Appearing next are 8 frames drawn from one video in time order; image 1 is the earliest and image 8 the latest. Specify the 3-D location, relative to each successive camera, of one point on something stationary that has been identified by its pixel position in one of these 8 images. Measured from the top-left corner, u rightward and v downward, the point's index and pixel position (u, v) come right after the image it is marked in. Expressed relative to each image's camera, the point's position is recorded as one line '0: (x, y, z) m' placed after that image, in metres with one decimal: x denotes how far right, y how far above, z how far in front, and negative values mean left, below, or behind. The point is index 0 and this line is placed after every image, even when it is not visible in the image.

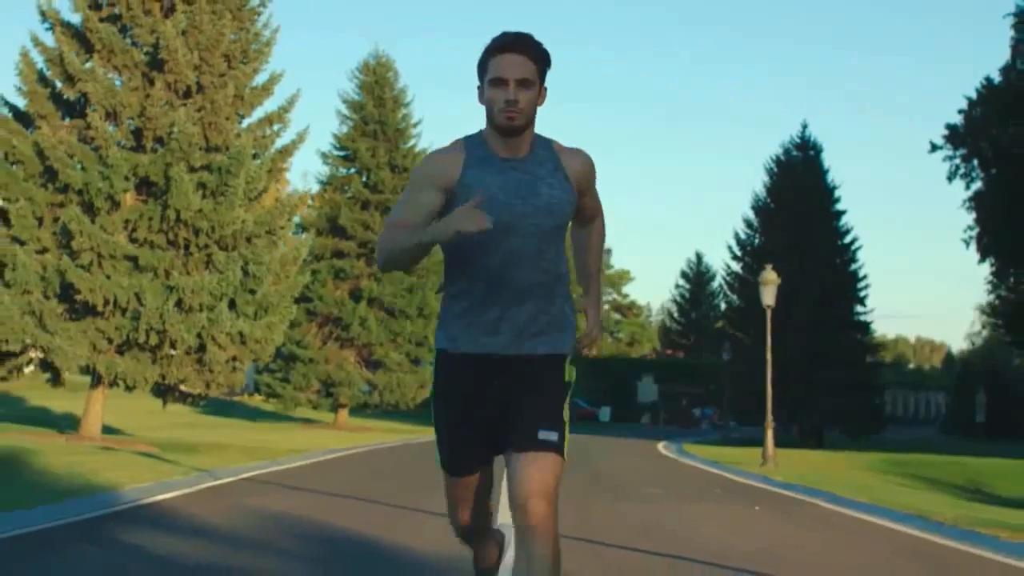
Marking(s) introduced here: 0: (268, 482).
0: (-3.0, -2.4, +17.3) m
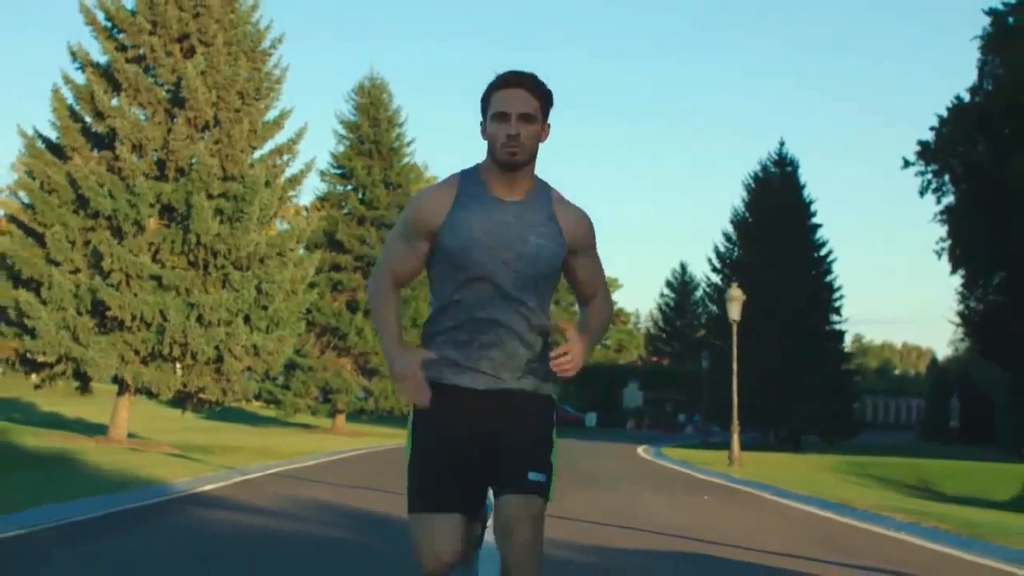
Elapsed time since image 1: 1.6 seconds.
0: (-3.2, -2.8, +20.1) m
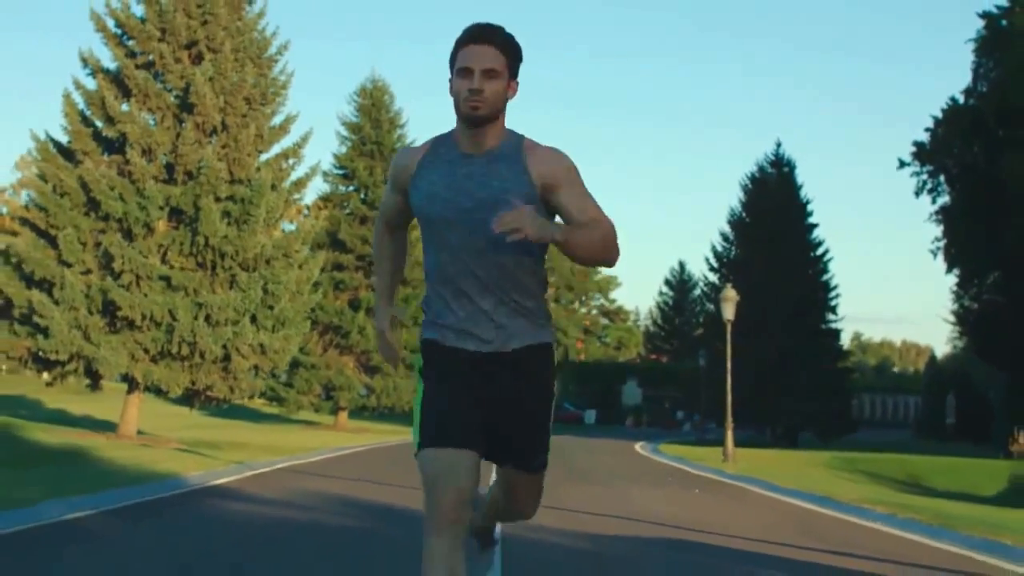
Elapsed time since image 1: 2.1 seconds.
0: (-3.2, -2.8, +20.9) m
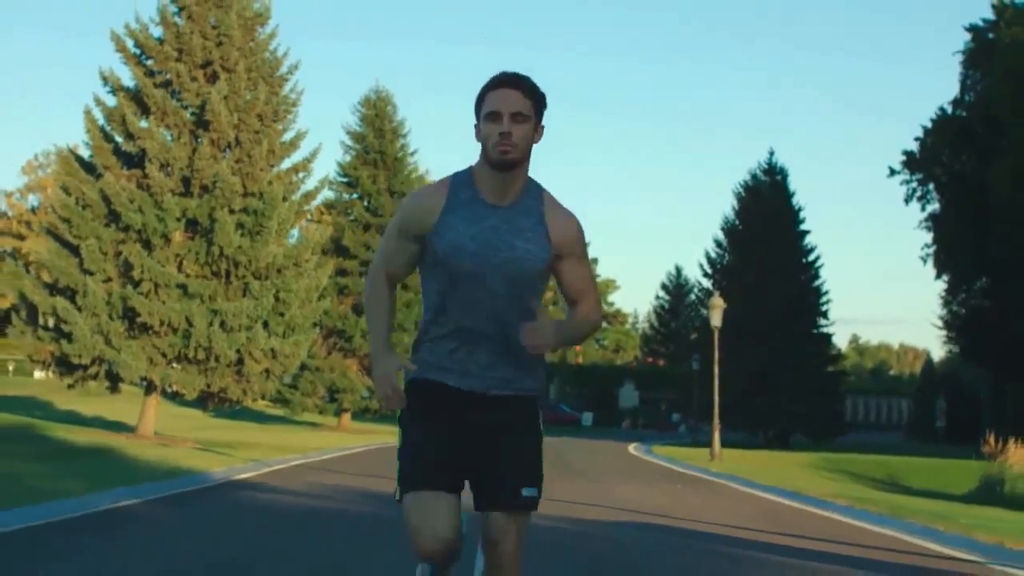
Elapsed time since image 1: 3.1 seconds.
0: (-3.3, -3.0, +22.6) m
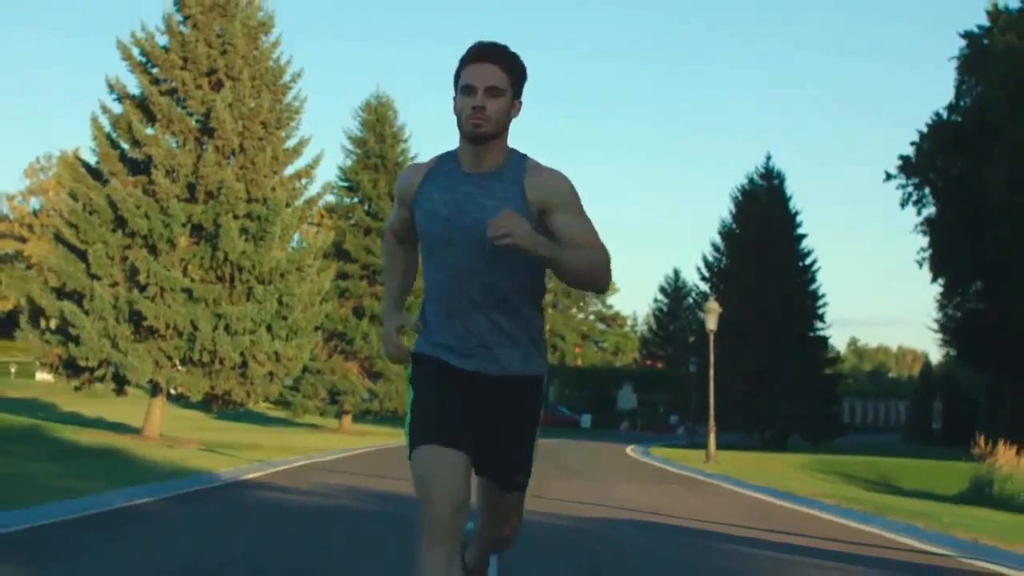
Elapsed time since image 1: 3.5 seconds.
0: (-3.3, -3.1, +23.2) m
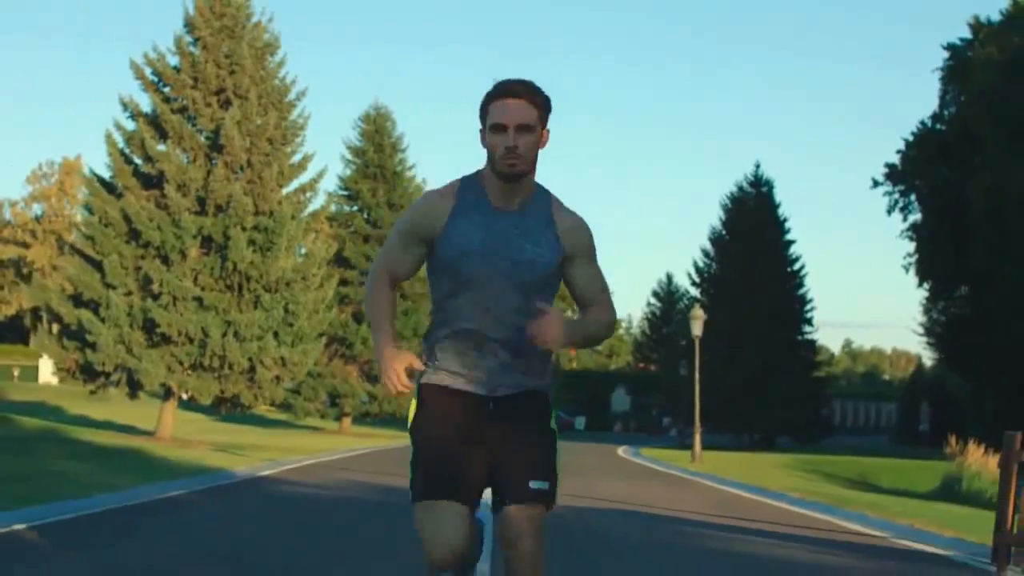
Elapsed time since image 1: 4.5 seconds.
0: (-3.4, -3.2, +24.9) m
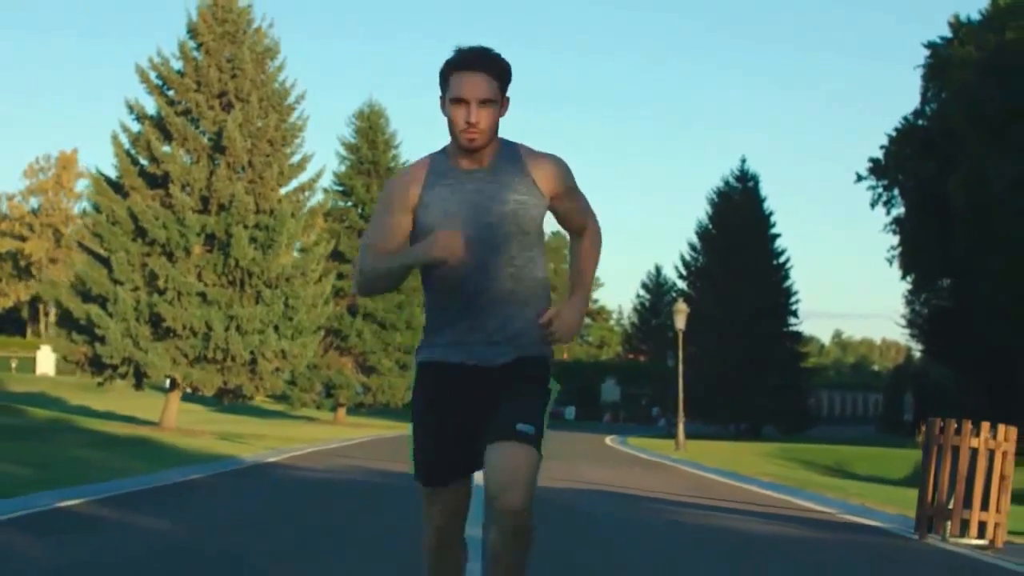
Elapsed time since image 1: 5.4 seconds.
0: (-3.6, -3.2, +26.4) m
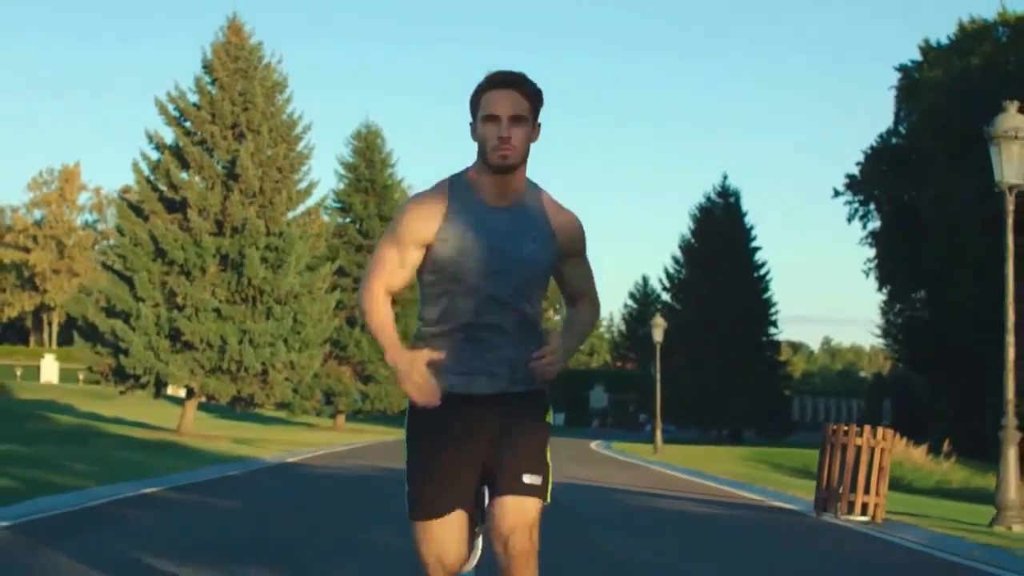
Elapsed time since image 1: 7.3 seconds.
0: (-3.8, -3.6, +29.5) m
